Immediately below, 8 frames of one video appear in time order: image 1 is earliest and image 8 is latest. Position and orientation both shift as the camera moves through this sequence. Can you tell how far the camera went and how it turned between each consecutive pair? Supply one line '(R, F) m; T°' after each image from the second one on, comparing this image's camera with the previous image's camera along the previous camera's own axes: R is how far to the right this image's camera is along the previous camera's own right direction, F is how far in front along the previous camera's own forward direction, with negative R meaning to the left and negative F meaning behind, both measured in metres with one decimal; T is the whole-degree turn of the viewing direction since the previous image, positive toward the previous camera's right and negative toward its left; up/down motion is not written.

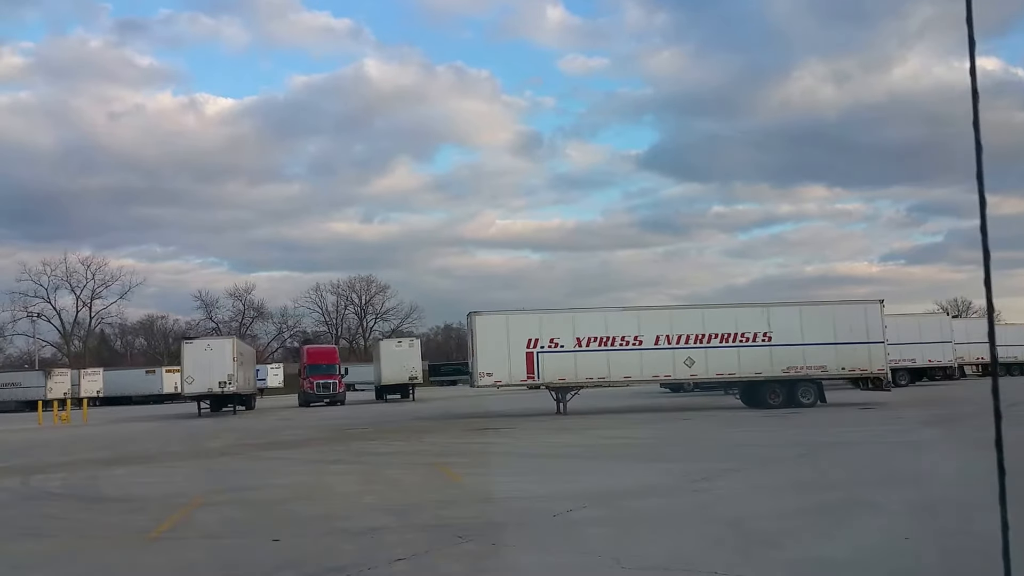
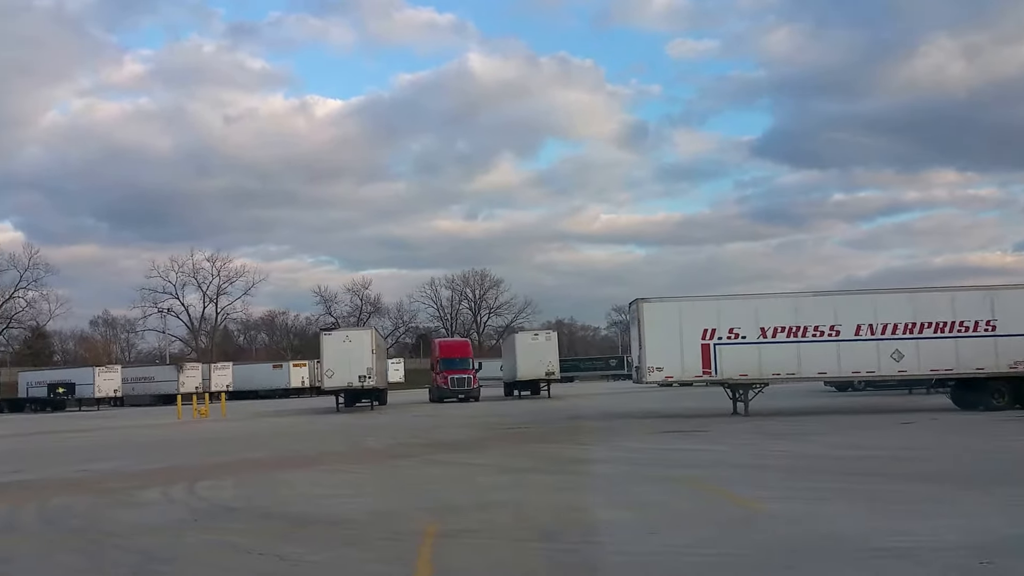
(-1.6, +2.2) m; -6°
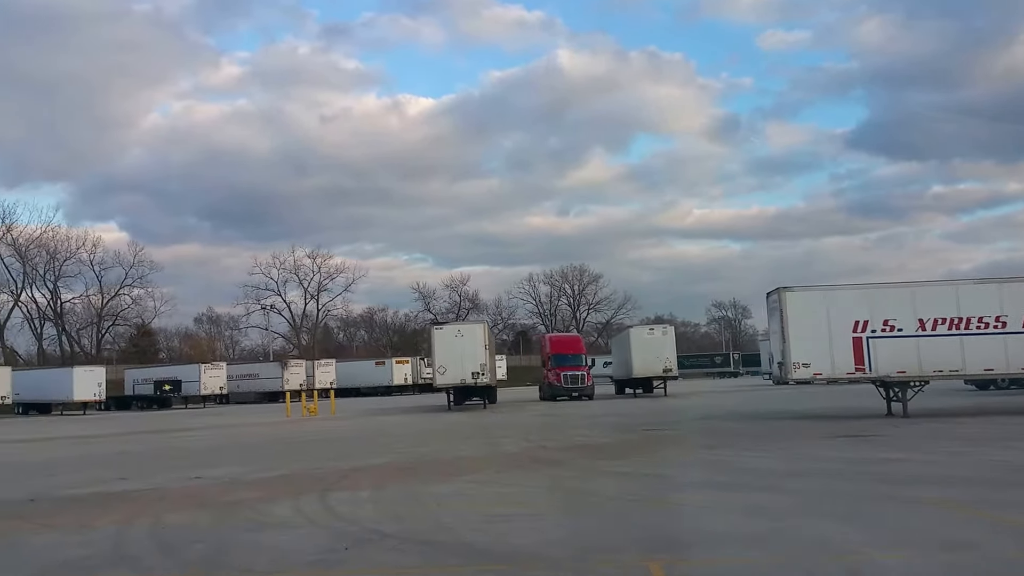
(-0.9, +1.6) m; -6°
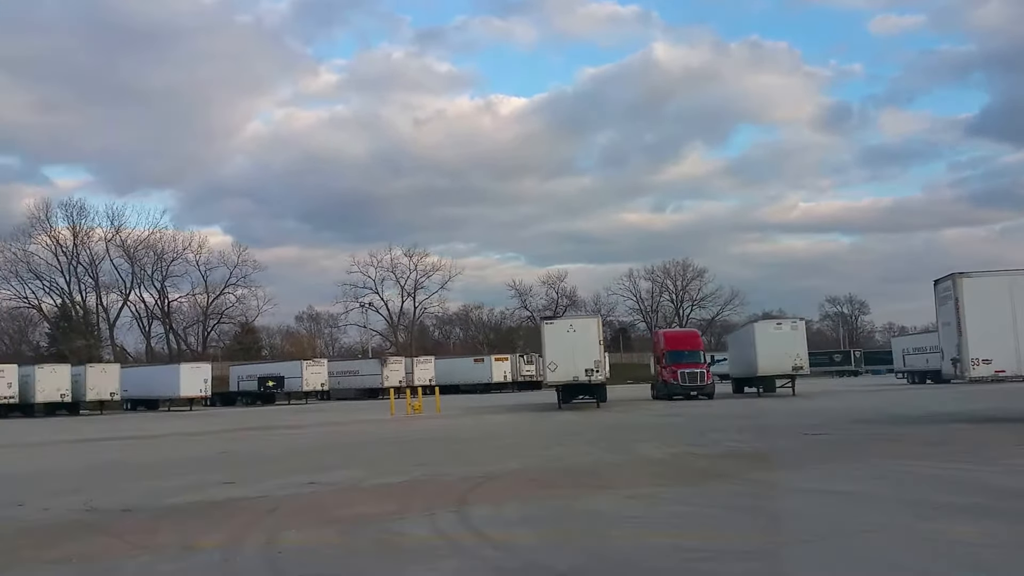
(-0.8, +1.9) m; -6°
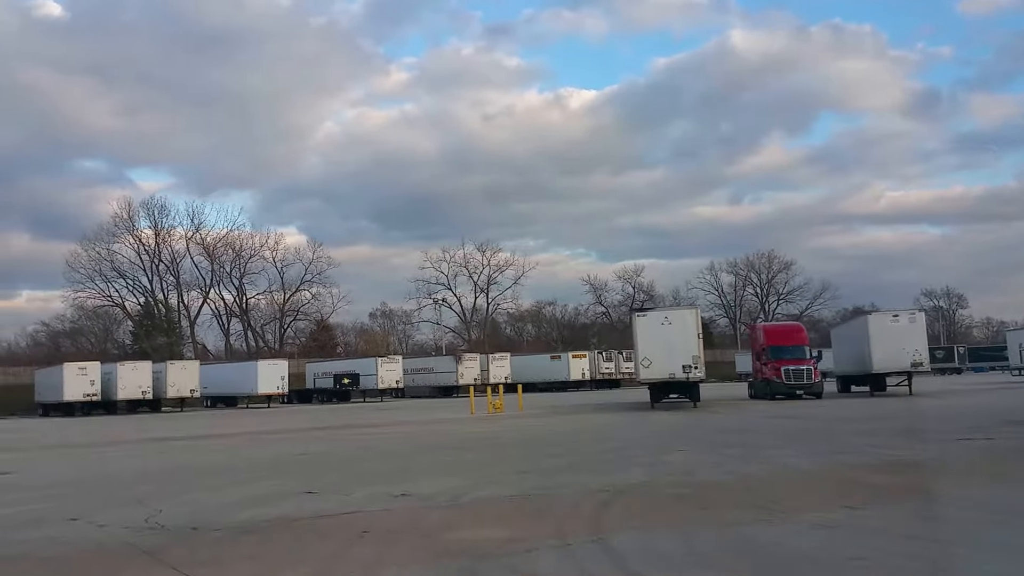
(-0.6, +1.9) m; -4°
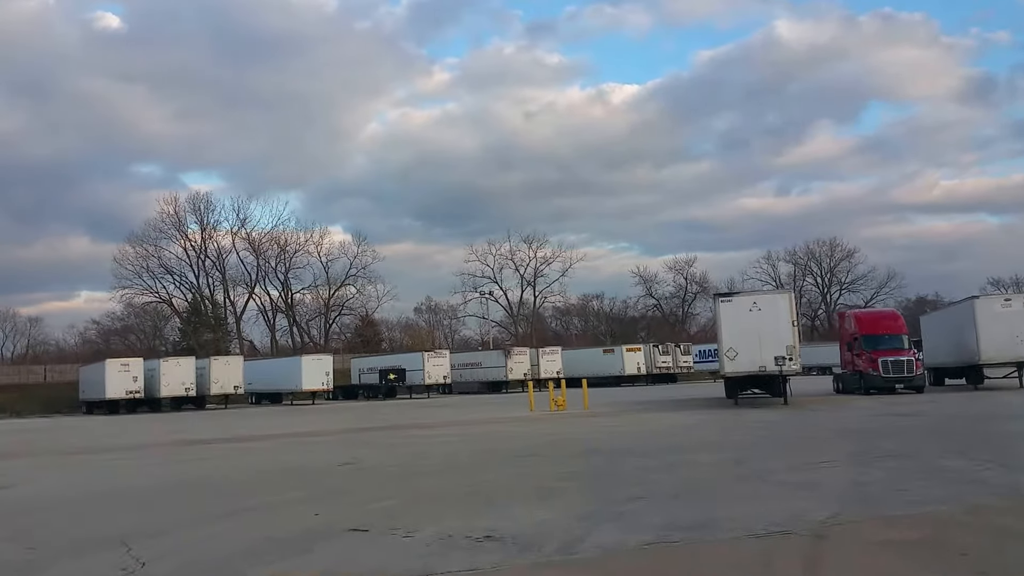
(-0.7, +3.1) m; -3°
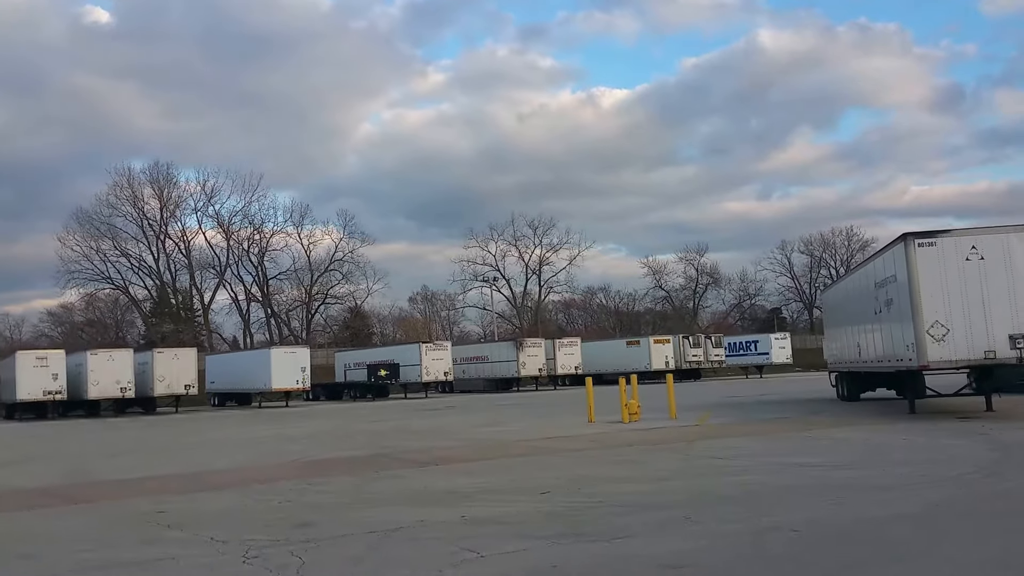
(-1.3, +10.7) m; 0°
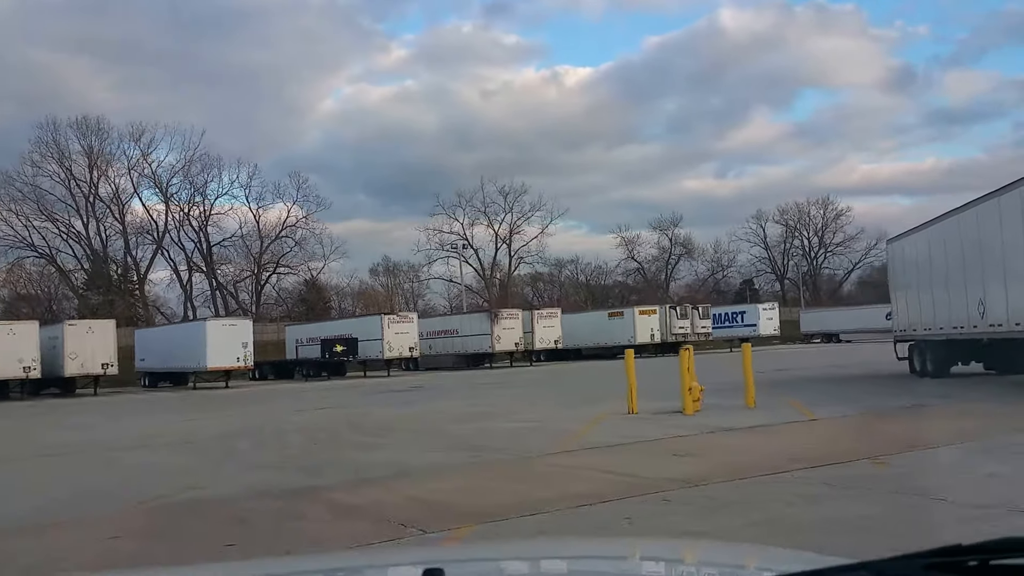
(-0.7, +6.7) m; +2°
